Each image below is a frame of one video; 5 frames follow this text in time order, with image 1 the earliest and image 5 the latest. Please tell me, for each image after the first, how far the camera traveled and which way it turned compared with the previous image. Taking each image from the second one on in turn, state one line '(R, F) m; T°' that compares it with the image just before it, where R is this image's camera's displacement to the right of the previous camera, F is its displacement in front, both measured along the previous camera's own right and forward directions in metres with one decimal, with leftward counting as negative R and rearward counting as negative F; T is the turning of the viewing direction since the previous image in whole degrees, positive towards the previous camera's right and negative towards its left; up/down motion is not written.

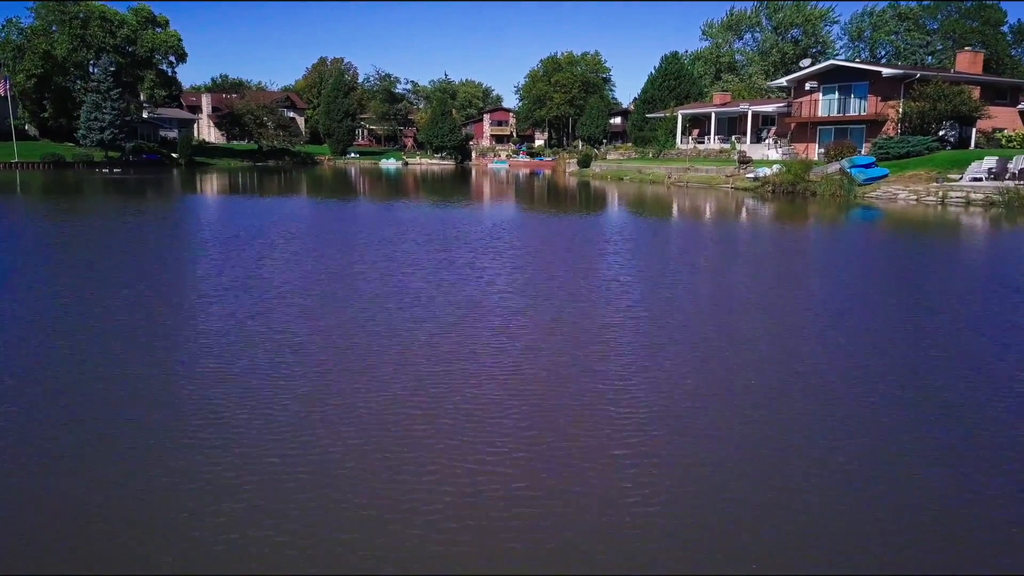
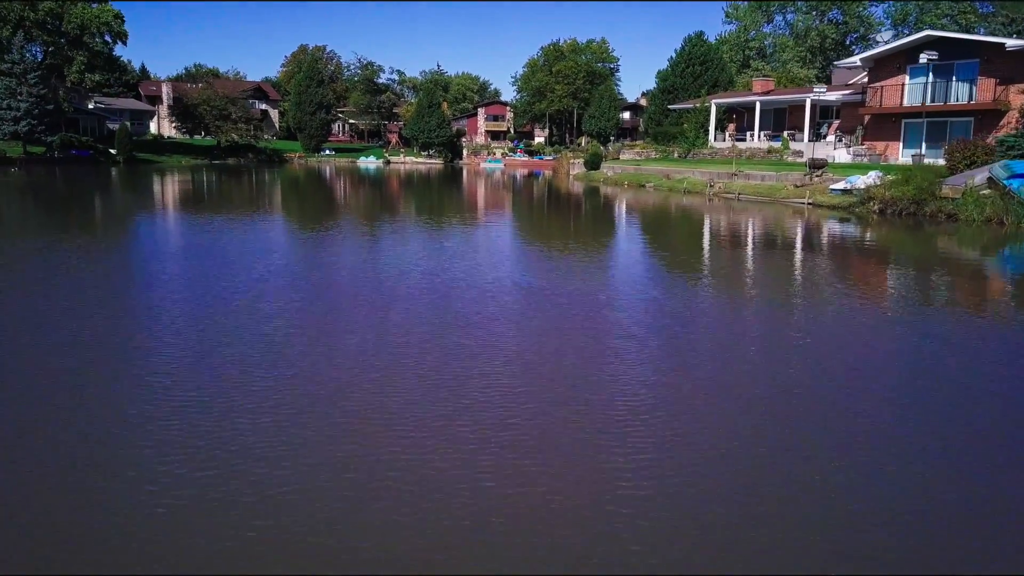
(+0.2, +5.6) m; 0°
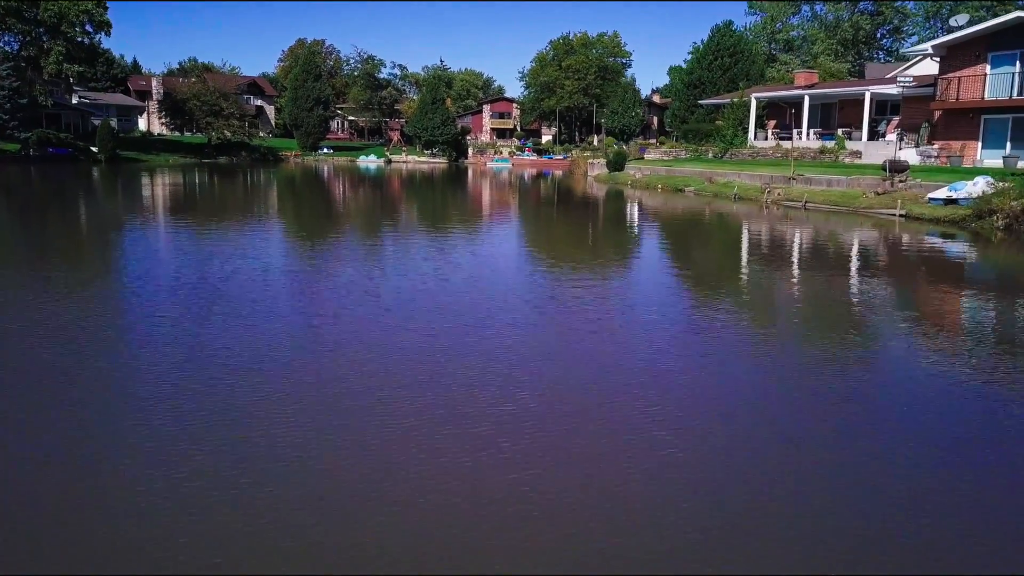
(-0.4, +2.3) m; 0°
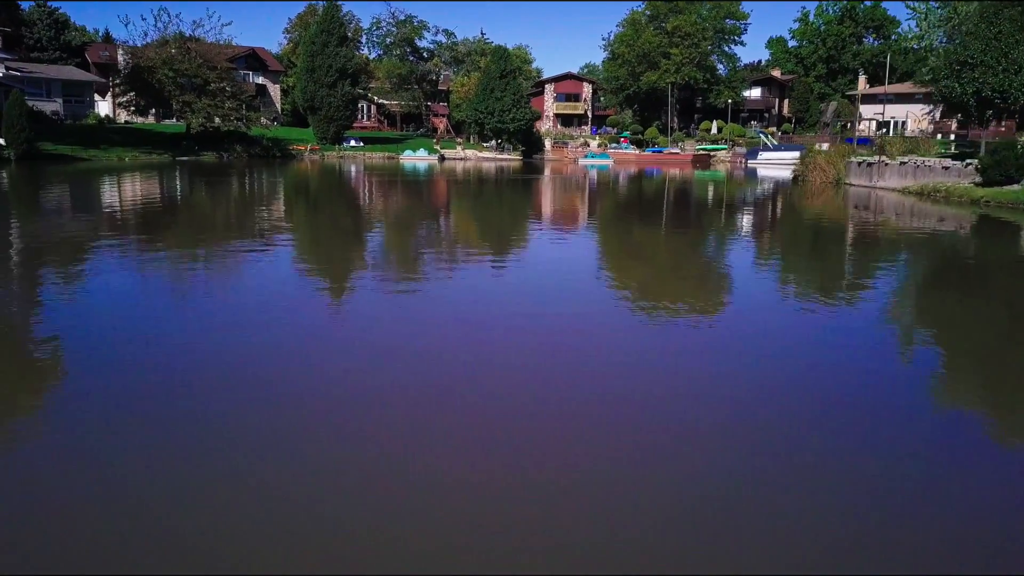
(-3.7, +11.4) m; 0°
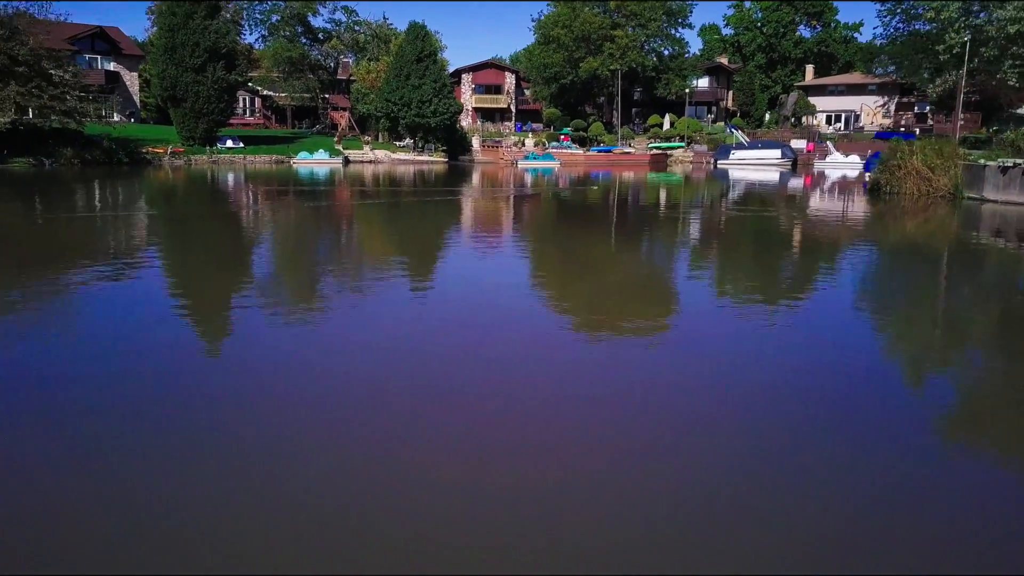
(-0.8, +5.6) m; +7°
